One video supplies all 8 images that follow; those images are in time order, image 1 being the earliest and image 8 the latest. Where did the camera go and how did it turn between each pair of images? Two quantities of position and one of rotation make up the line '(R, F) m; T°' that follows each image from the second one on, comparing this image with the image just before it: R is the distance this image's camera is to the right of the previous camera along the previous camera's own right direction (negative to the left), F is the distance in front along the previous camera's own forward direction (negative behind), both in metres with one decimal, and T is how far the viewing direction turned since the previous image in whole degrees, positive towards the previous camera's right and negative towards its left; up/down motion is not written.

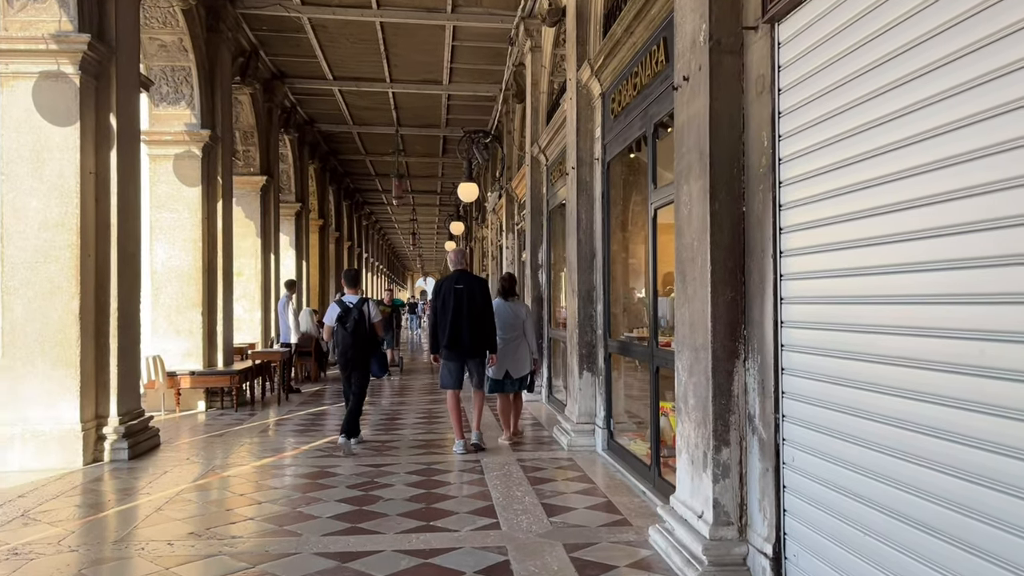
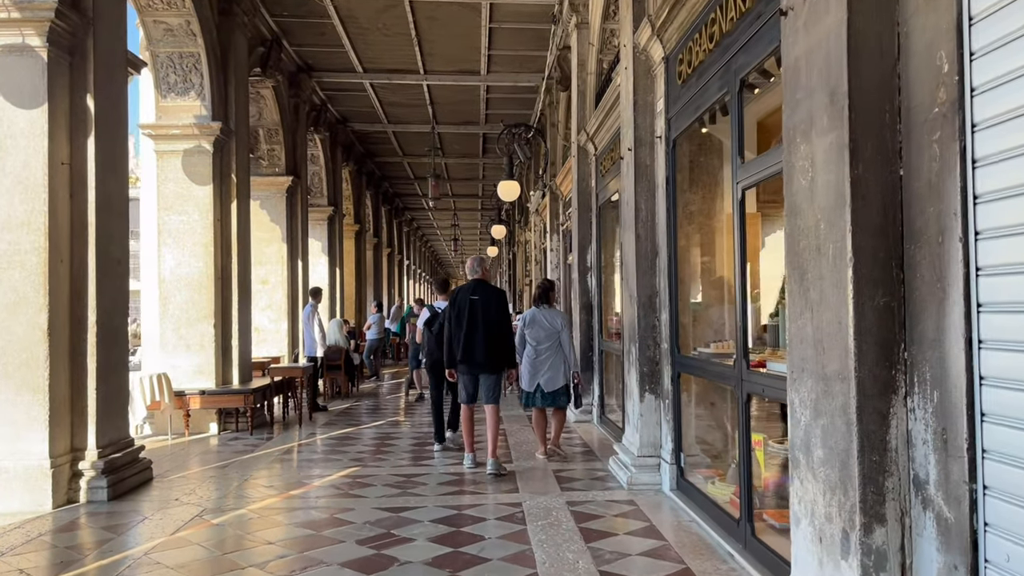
(0.0, +1.0) m; -3°
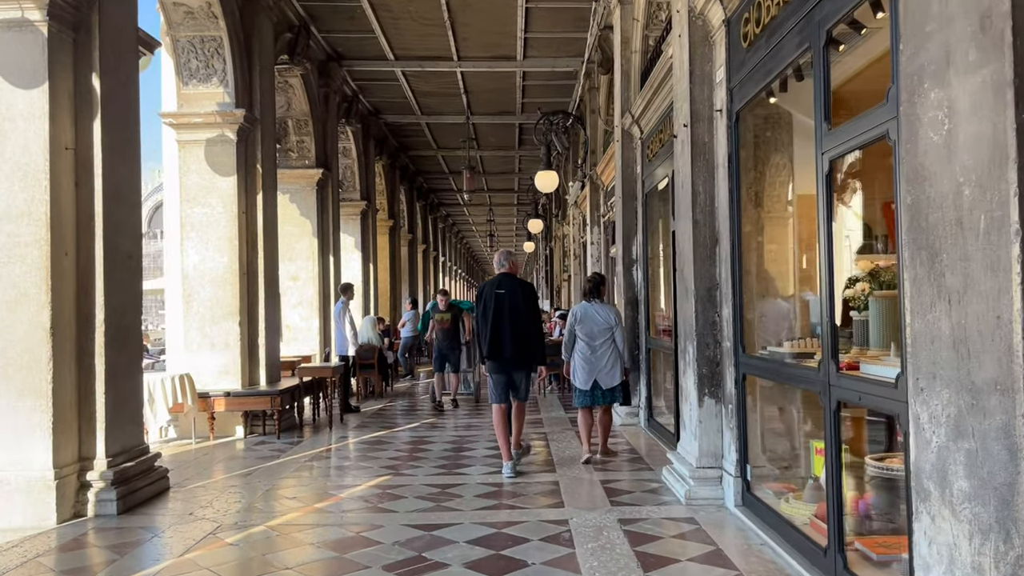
(0.0, +0.5) m; -3°
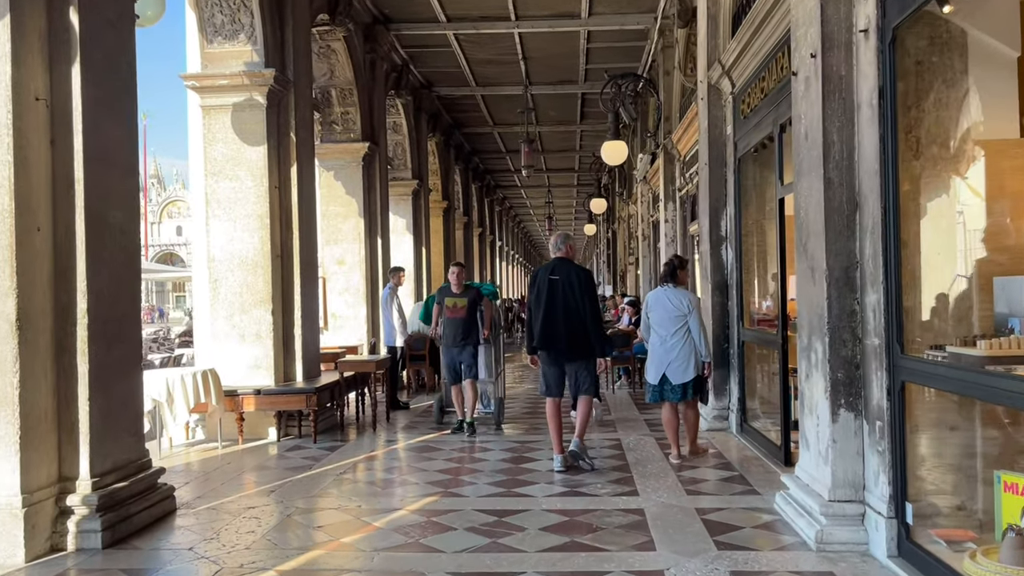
(-0.1, +1.0) m; -4°
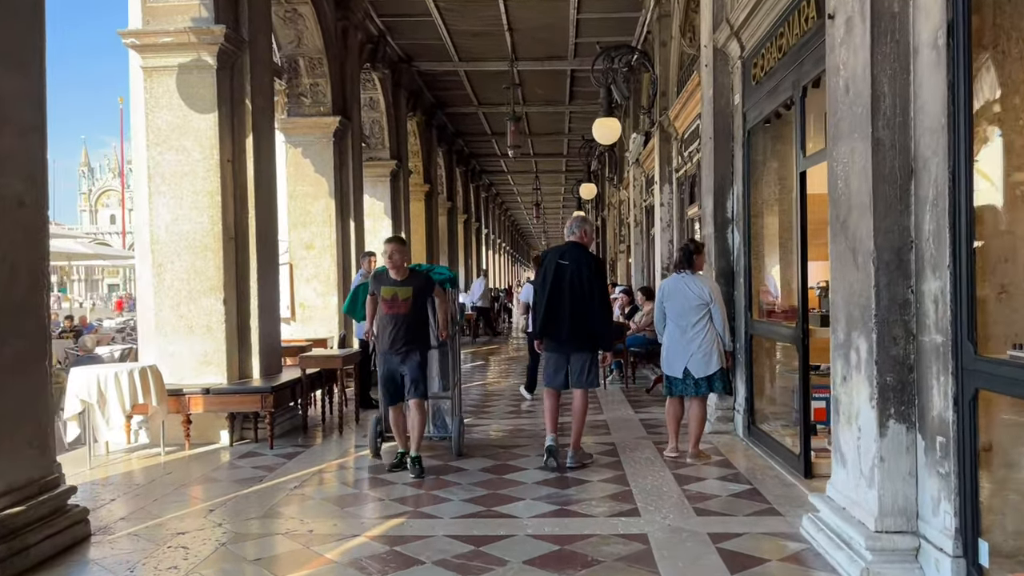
(0.0, +0.7) m; +1°
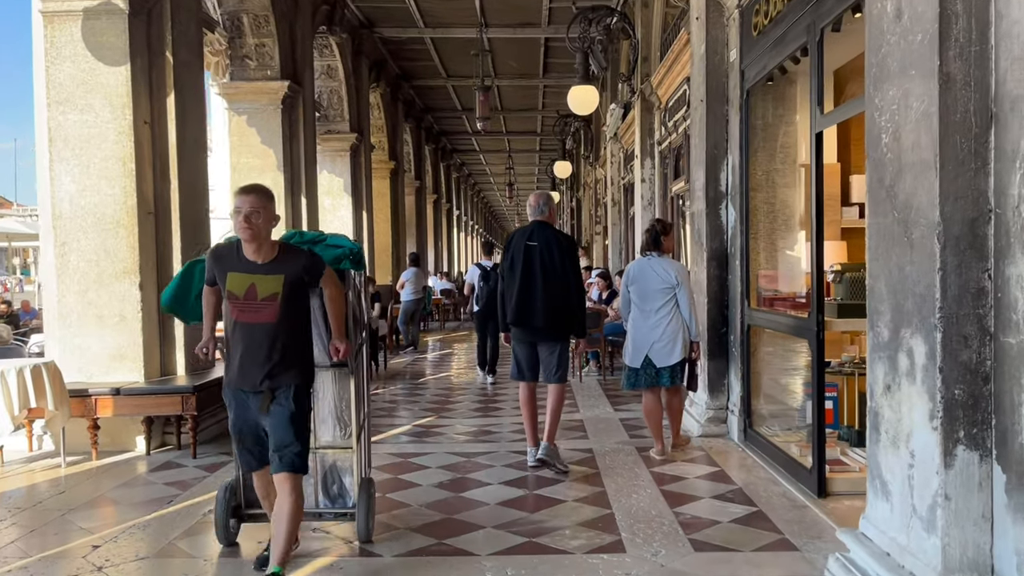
(+0.1, +0.8) m; +2°
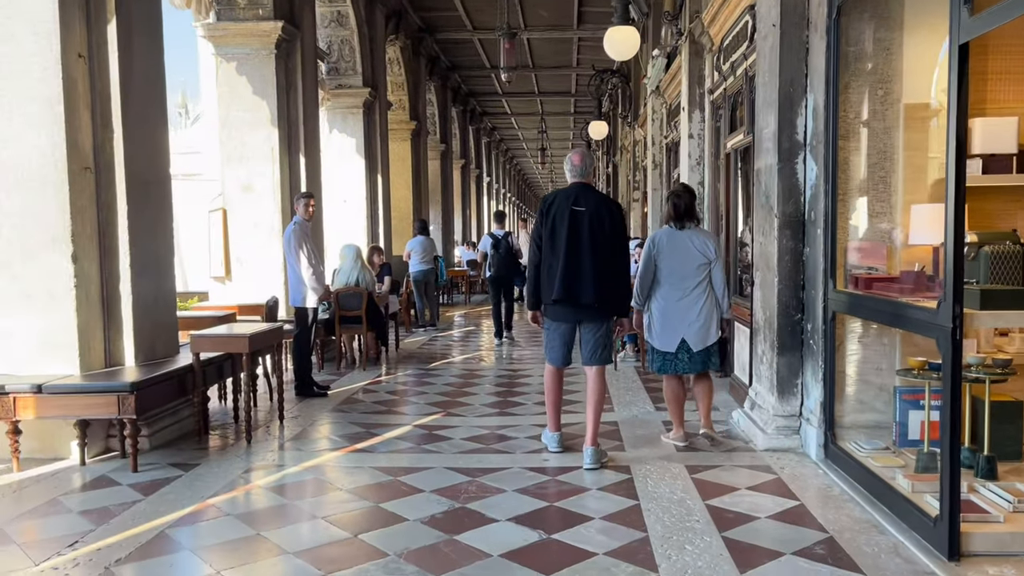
(+0.1, +1.1) m; -2°
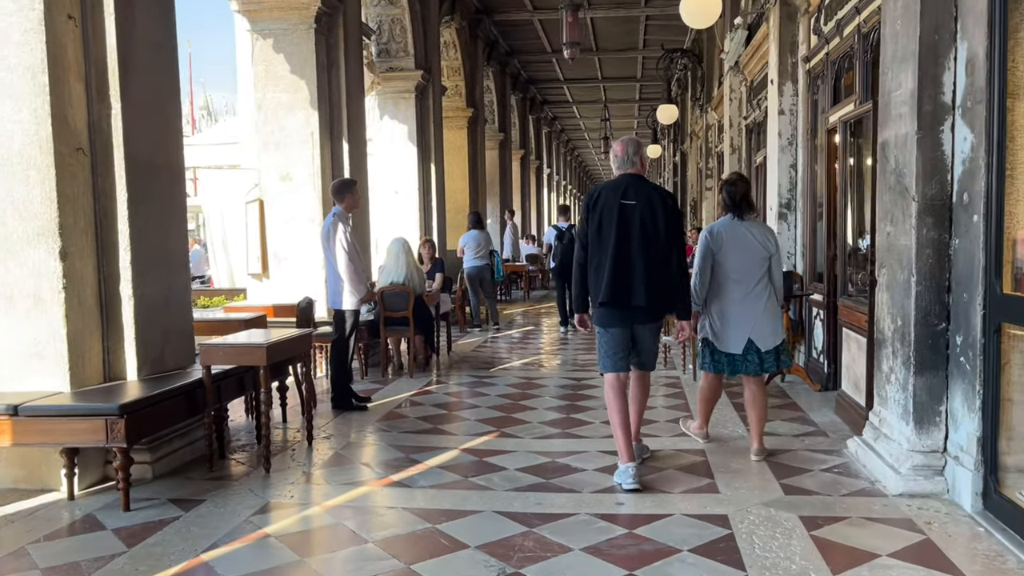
(0.0, +0.8) m; -4°
